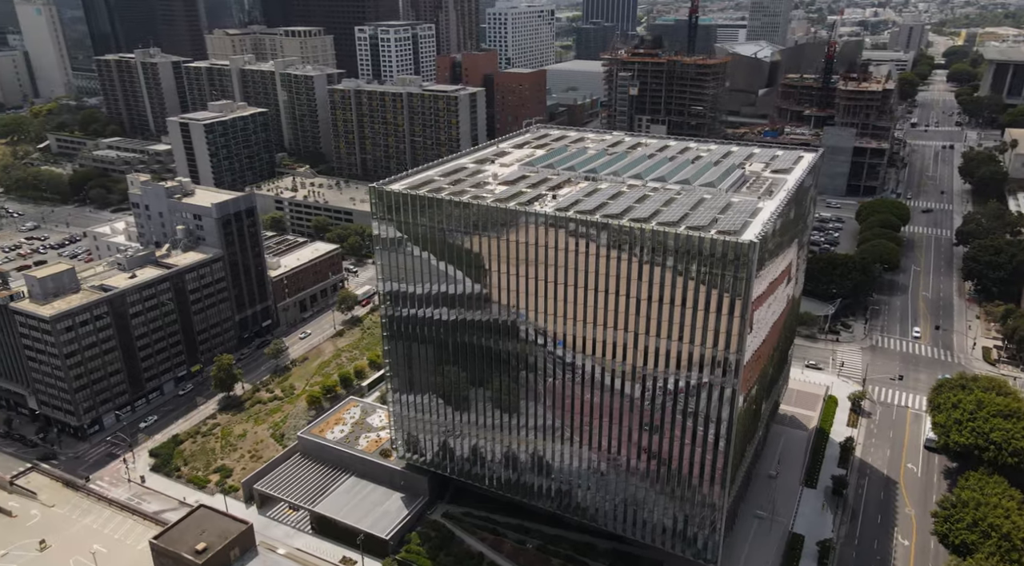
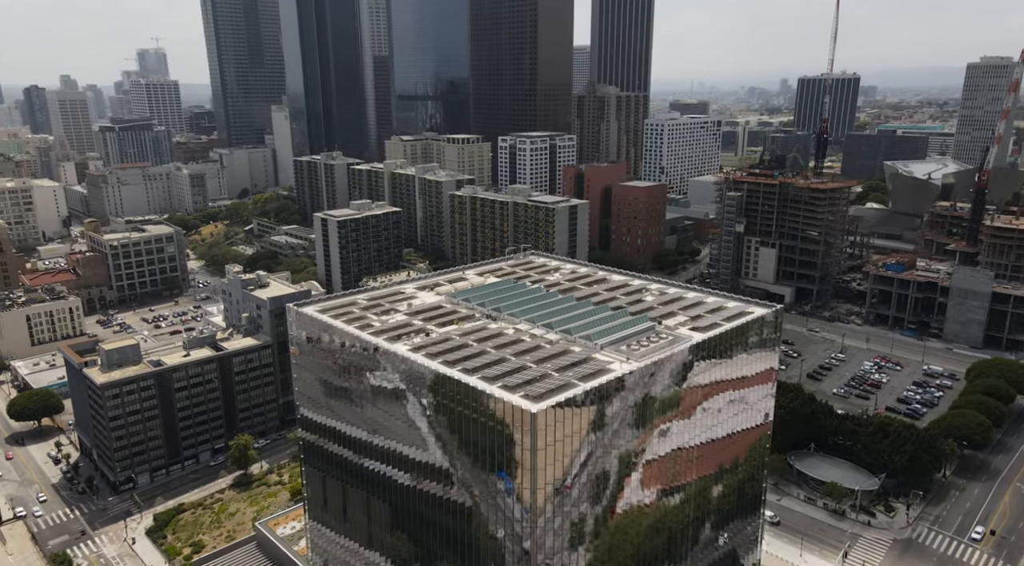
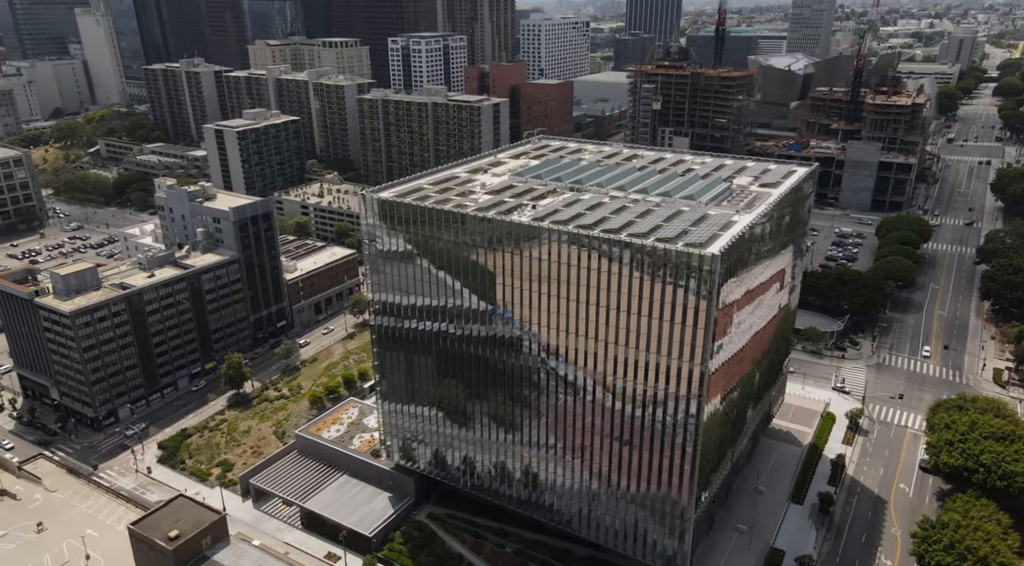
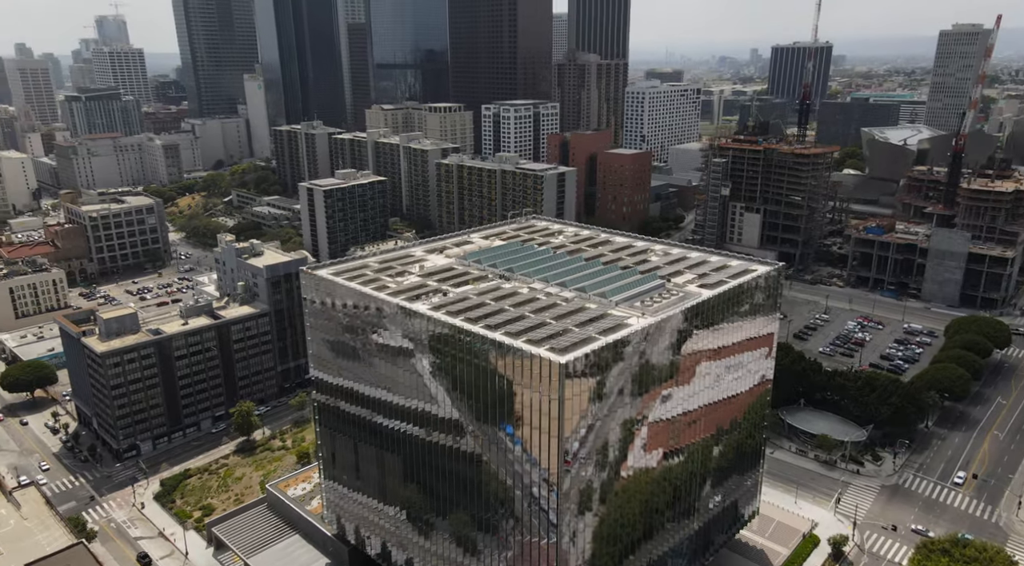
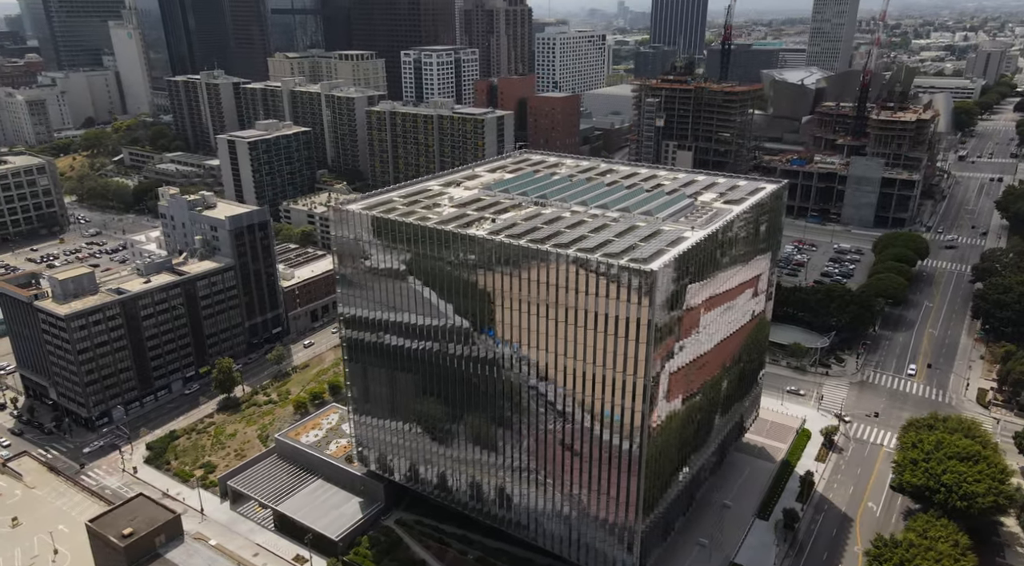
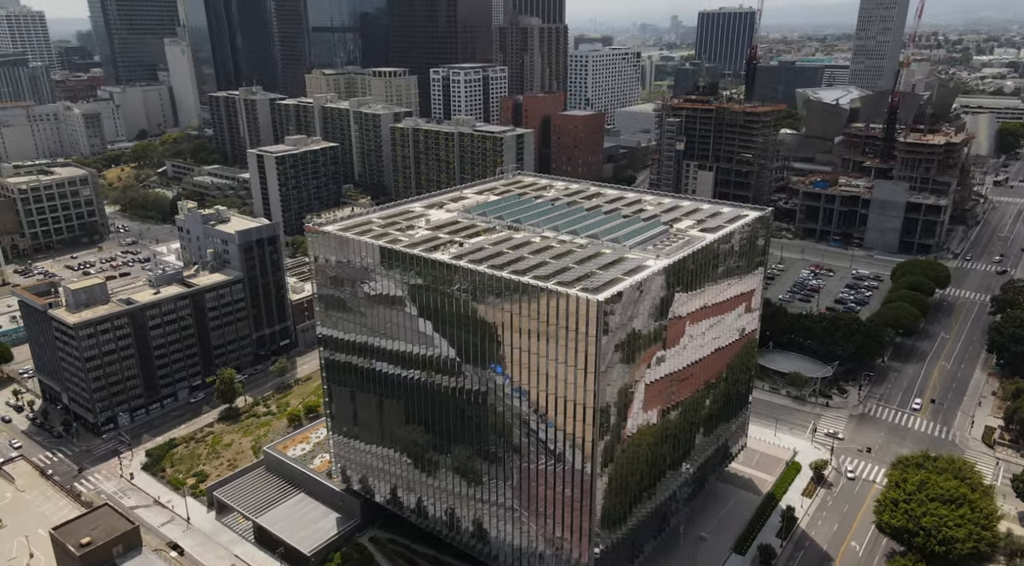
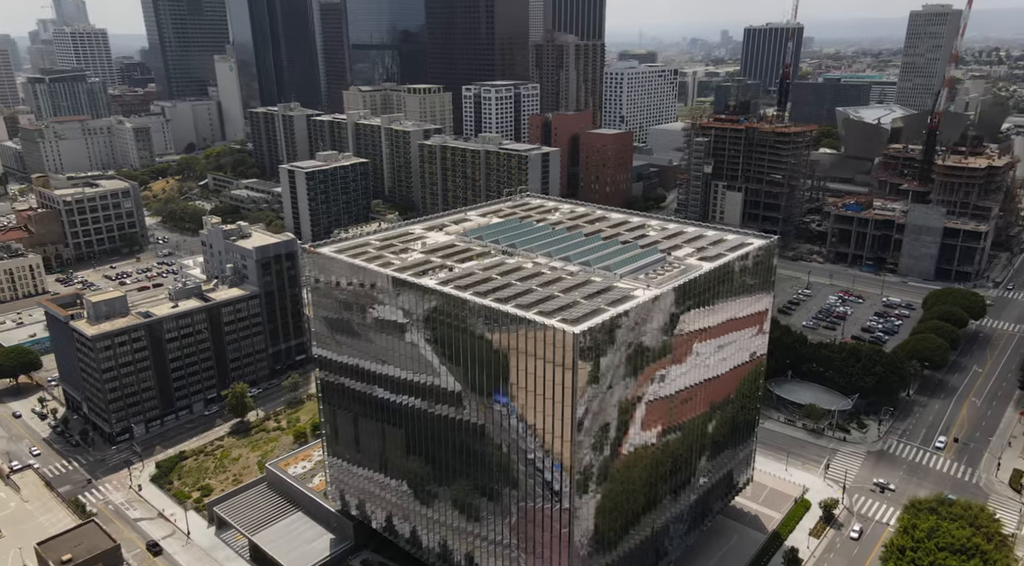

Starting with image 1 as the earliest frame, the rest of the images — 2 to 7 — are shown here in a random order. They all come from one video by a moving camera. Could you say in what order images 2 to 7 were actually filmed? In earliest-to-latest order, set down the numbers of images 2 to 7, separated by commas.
3, 5, 6, 7, 4, 2
